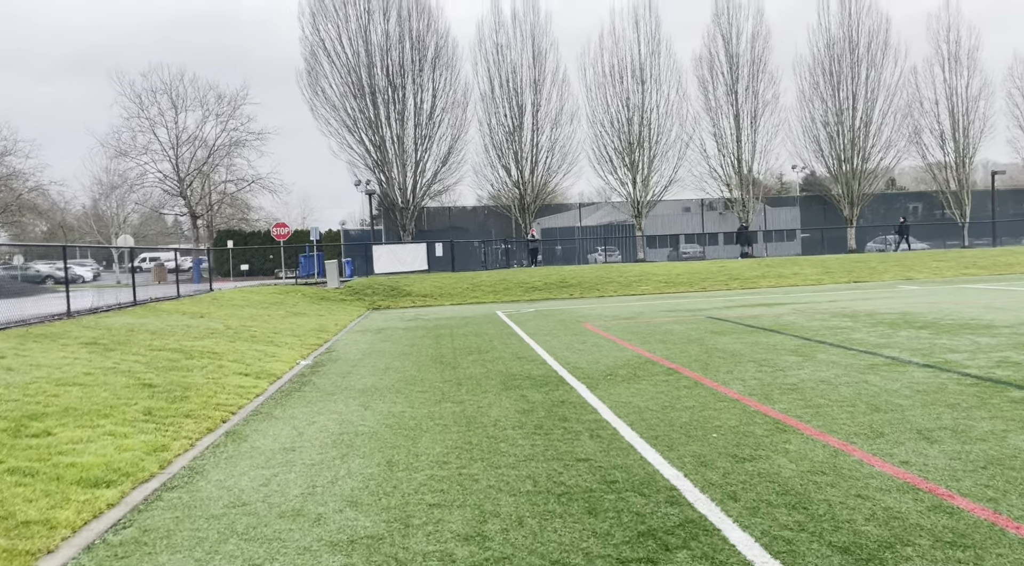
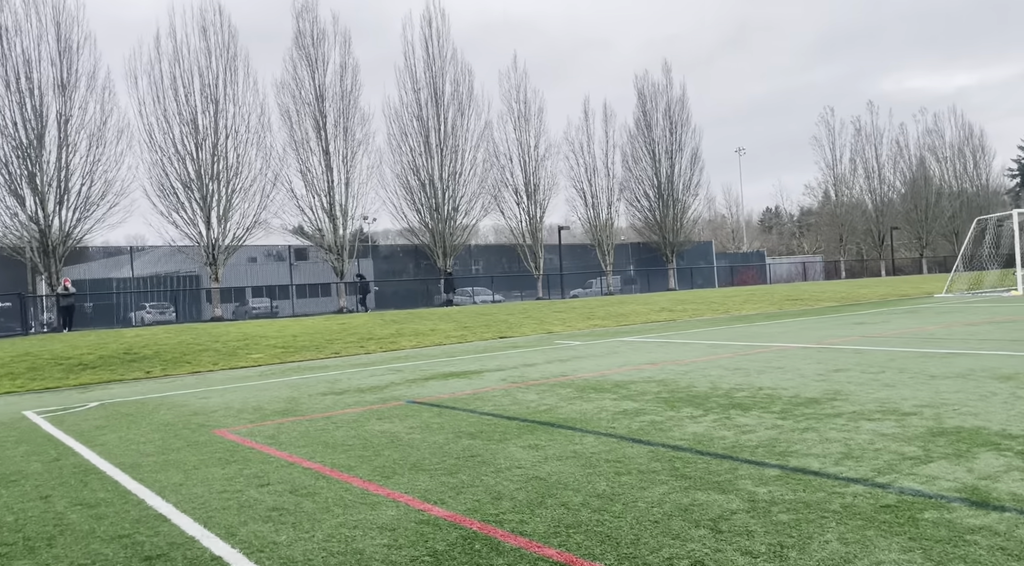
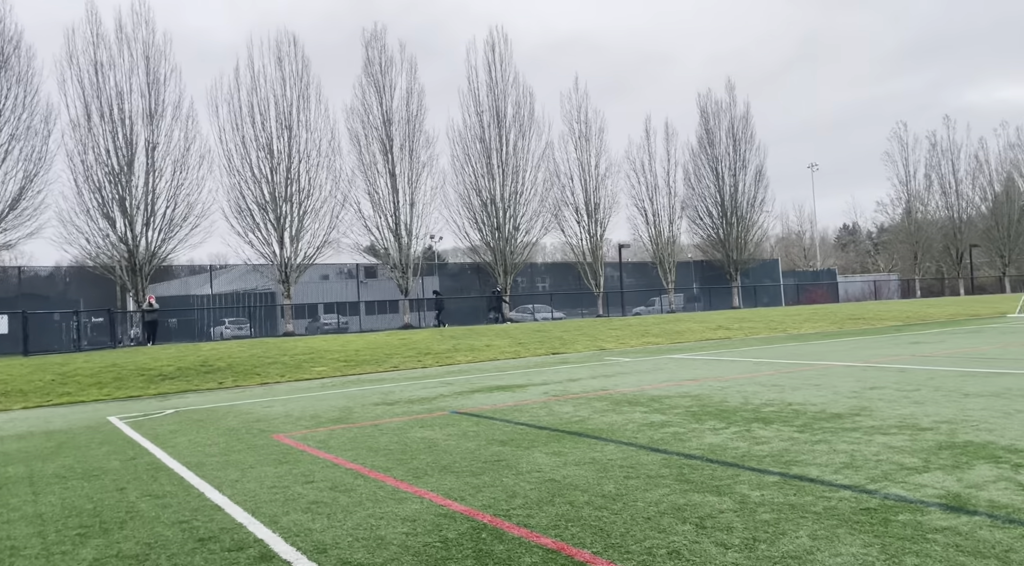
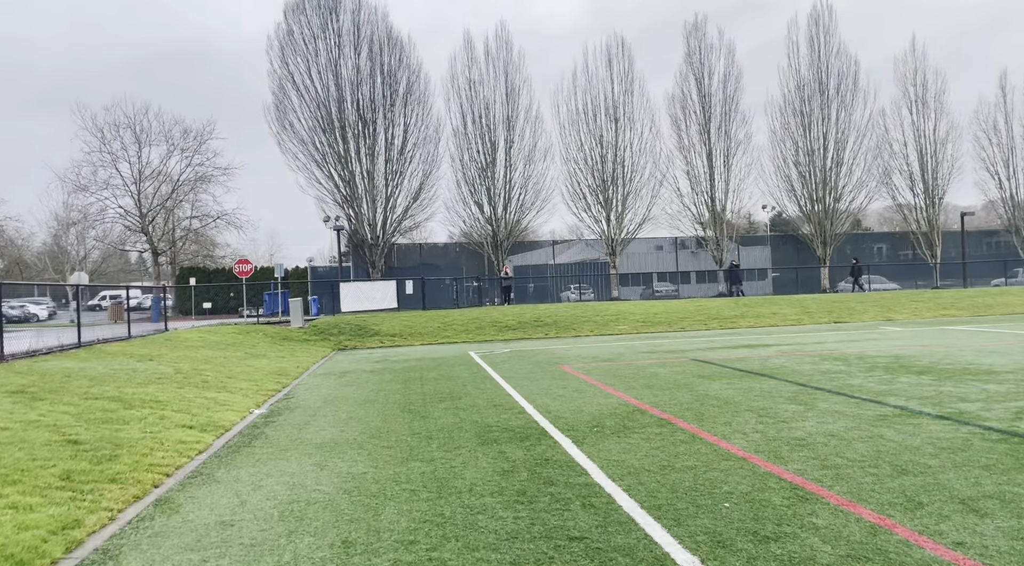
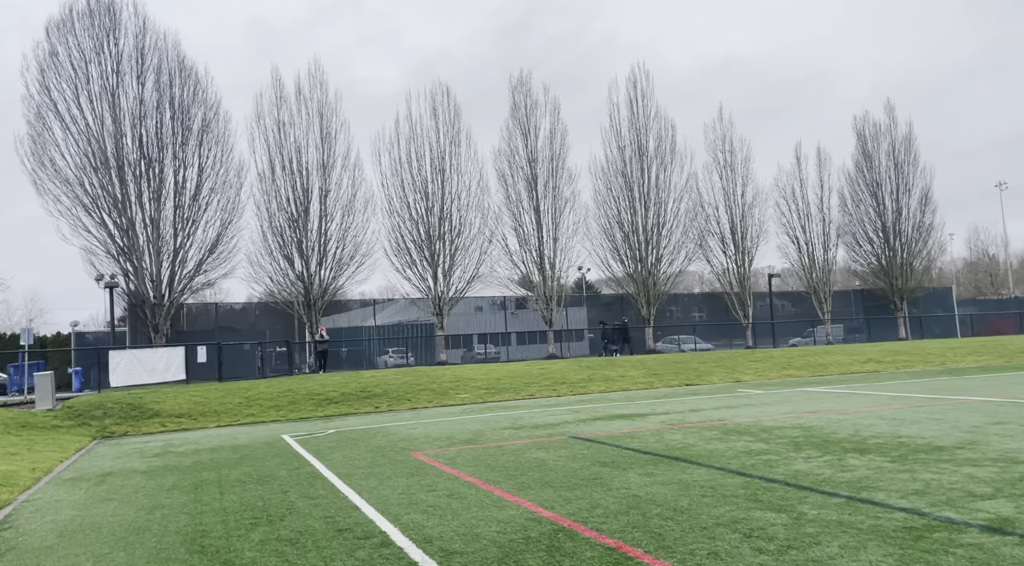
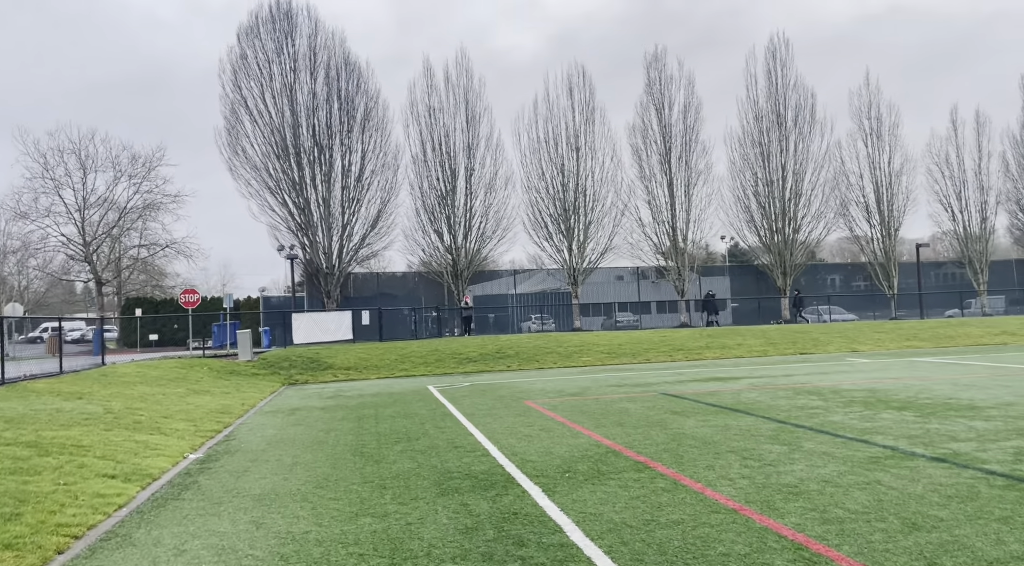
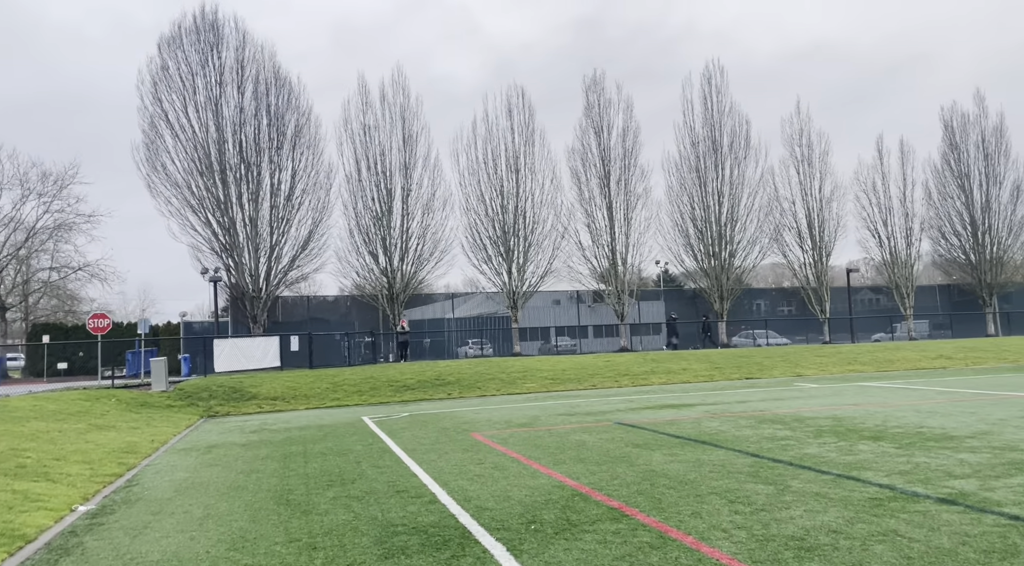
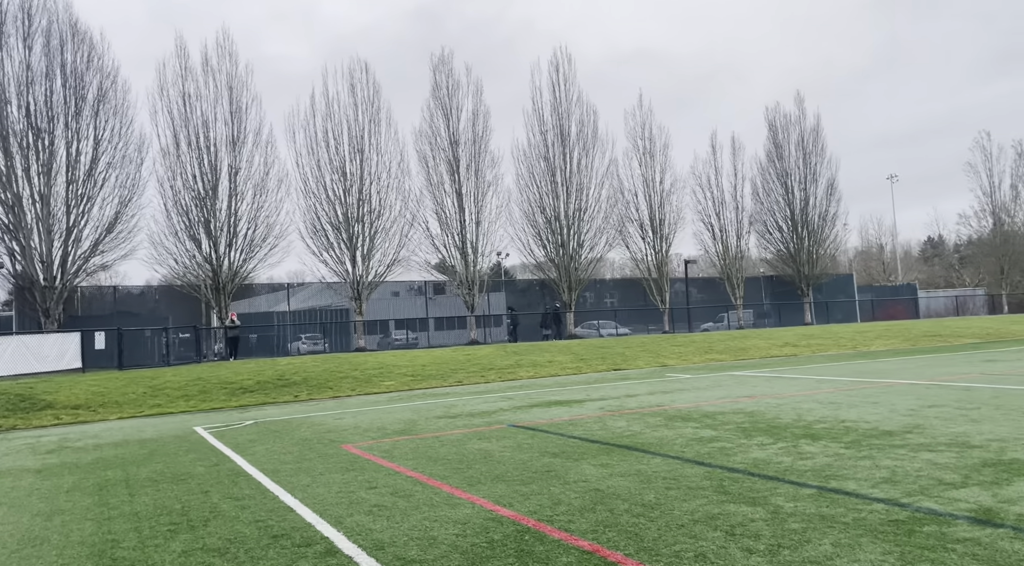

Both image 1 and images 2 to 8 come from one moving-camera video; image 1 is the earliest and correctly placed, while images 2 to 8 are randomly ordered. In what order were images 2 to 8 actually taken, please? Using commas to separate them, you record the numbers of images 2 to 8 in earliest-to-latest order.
4, 6, 7, 5, 8, 3, 2
